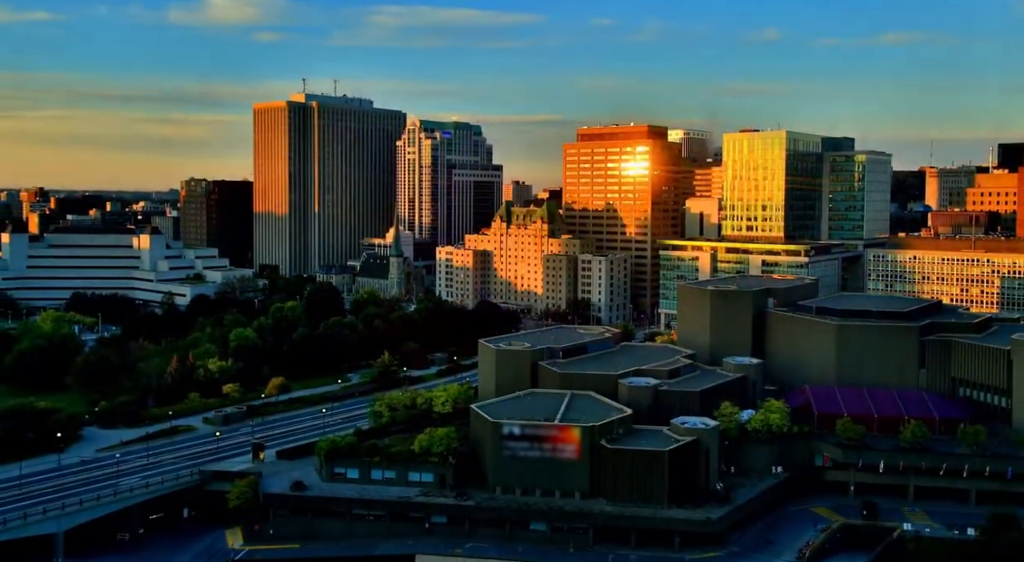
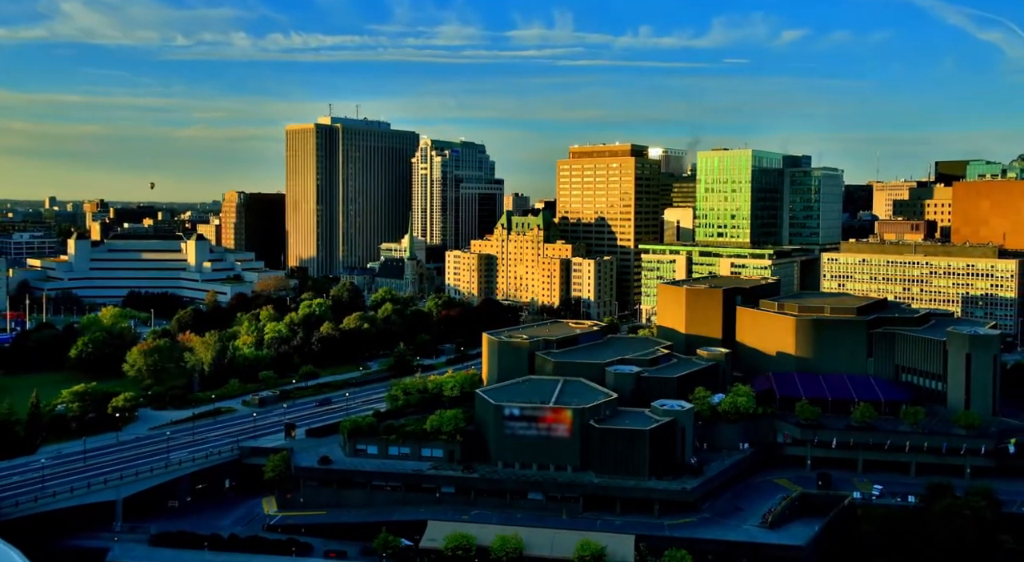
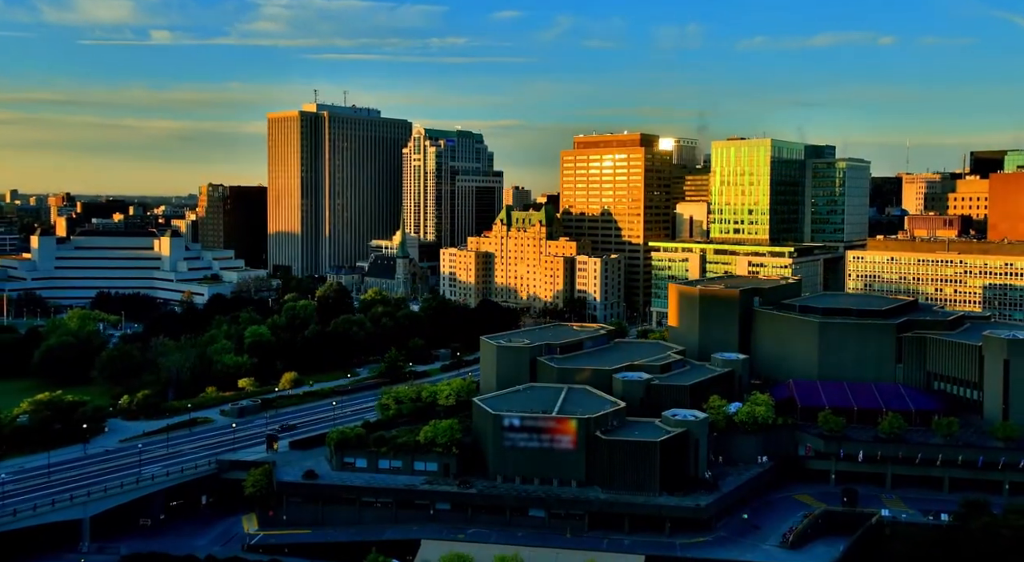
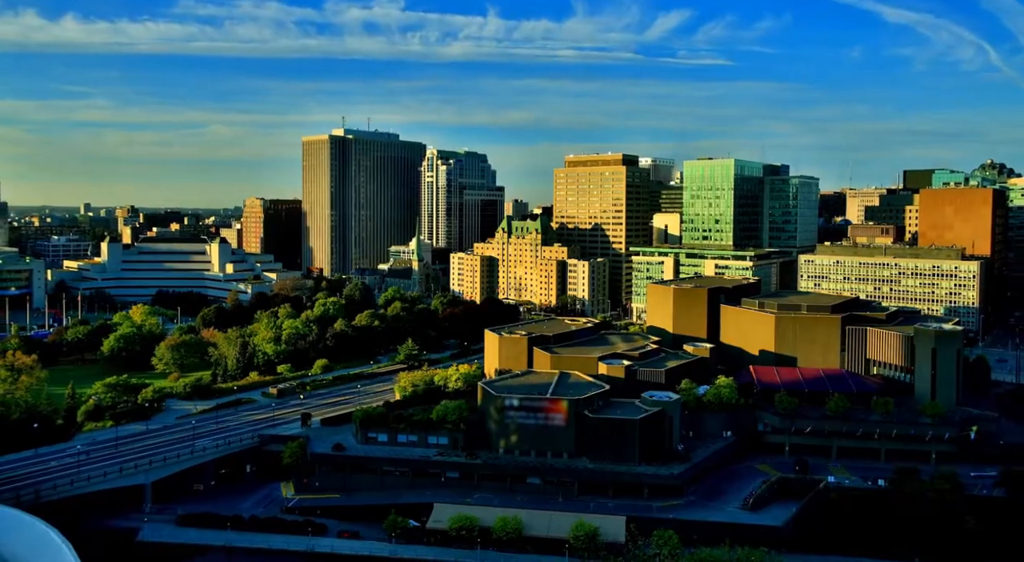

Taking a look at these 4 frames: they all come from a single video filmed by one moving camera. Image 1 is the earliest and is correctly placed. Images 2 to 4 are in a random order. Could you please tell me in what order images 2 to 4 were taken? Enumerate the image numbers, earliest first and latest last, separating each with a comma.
3, 2, 4
